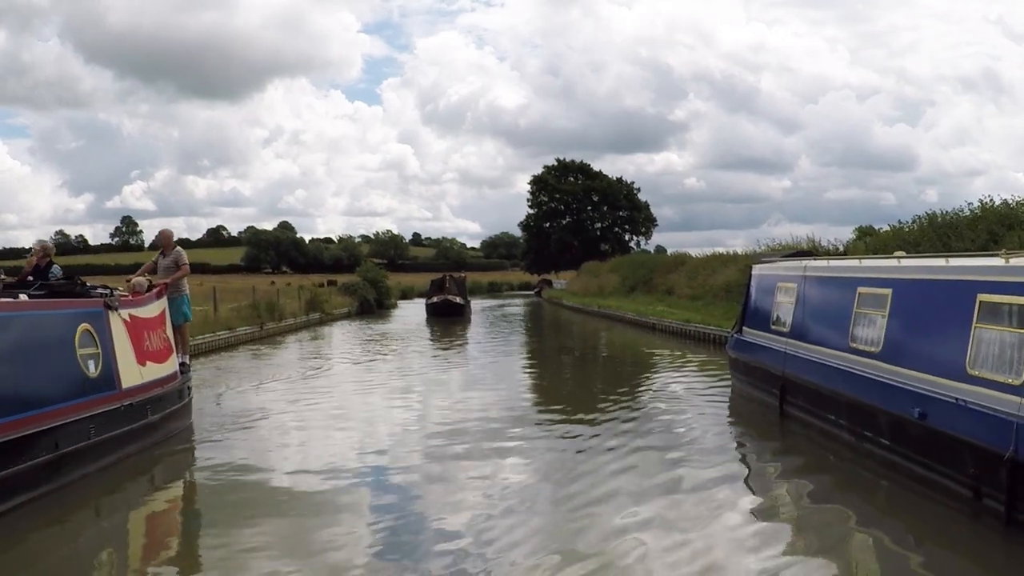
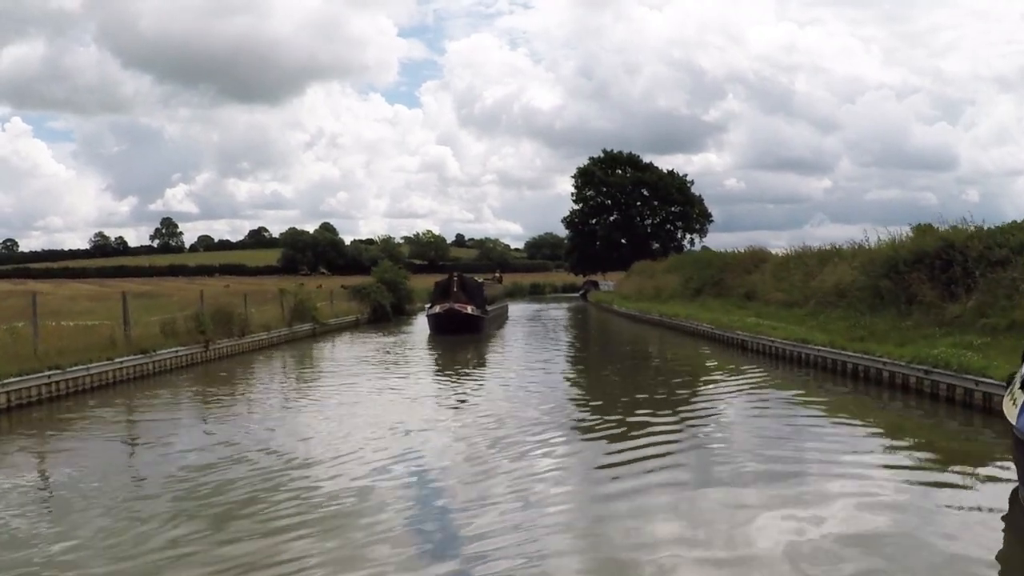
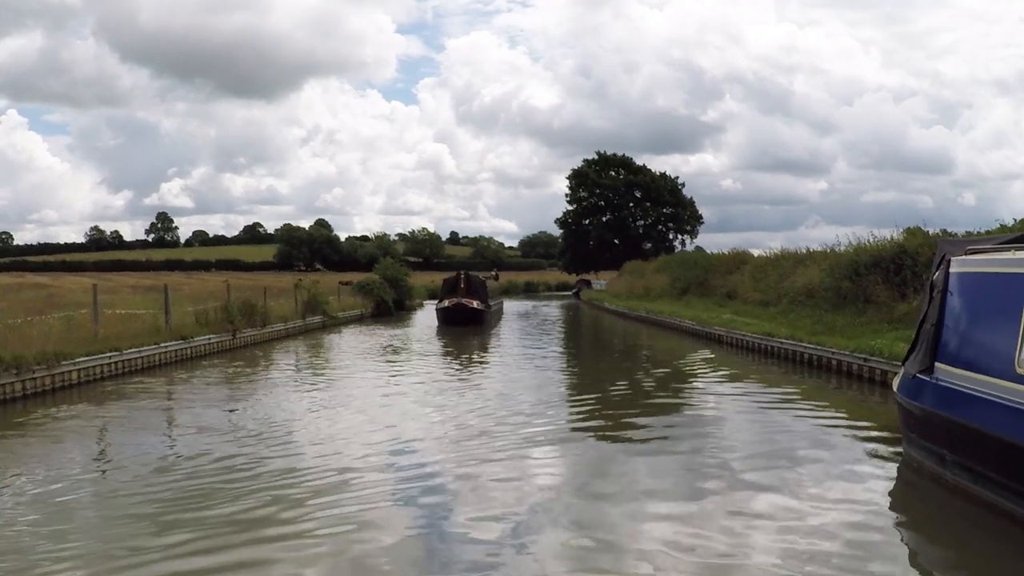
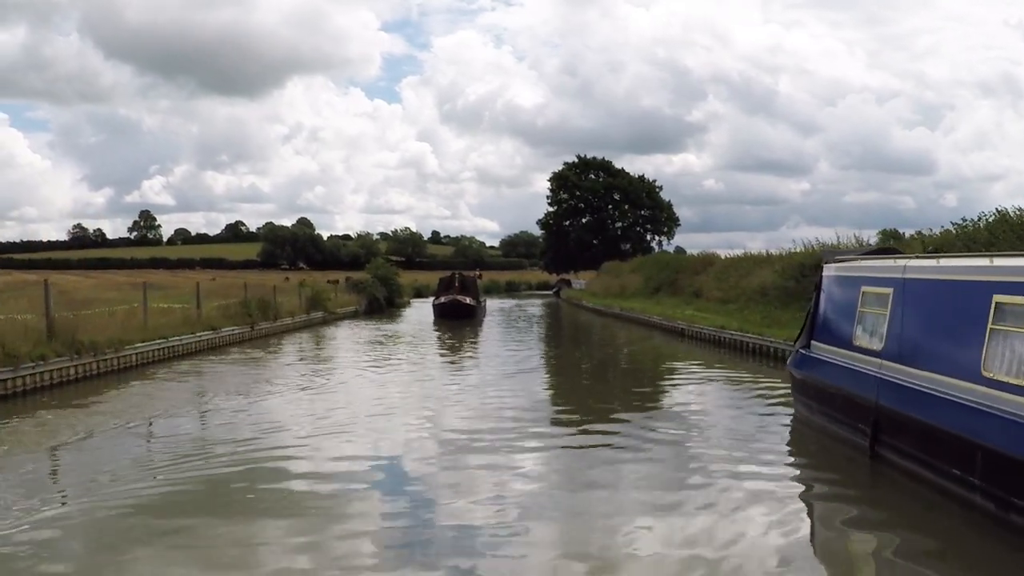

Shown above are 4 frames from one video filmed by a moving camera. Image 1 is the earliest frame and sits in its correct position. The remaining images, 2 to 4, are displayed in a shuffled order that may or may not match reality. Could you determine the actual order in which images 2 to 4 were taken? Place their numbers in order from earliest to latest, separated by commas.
4, 3, 2
